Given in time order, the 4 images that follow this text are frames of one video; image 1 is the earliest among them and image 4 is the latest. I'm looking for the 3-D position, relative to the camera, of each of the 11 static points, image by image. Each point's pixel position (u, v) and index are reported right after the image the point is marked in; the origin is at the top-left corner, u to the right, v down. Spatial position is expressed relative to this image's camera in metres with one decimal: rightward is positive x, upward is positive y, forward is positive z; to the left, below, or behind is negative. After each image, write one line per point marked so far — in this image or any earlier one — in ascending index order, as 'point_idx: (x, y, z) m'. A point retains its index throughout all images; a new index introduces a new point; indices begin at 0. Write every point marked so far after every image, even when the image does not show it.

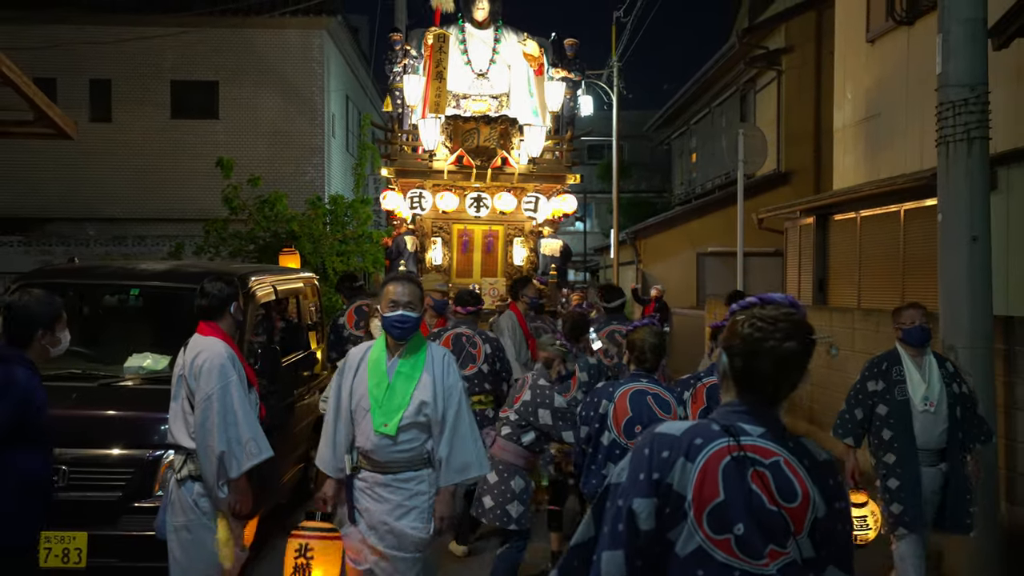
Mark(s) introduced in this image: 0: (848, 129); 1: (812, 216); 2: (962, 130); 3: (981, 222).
0: (+4.0, +1.9, +10.6) m
1: (+3.5, +0.8, +10.5) m
2: (+2.9, +1.0, +5.8) m
3: (+3.0, +0.4, +5.7) m
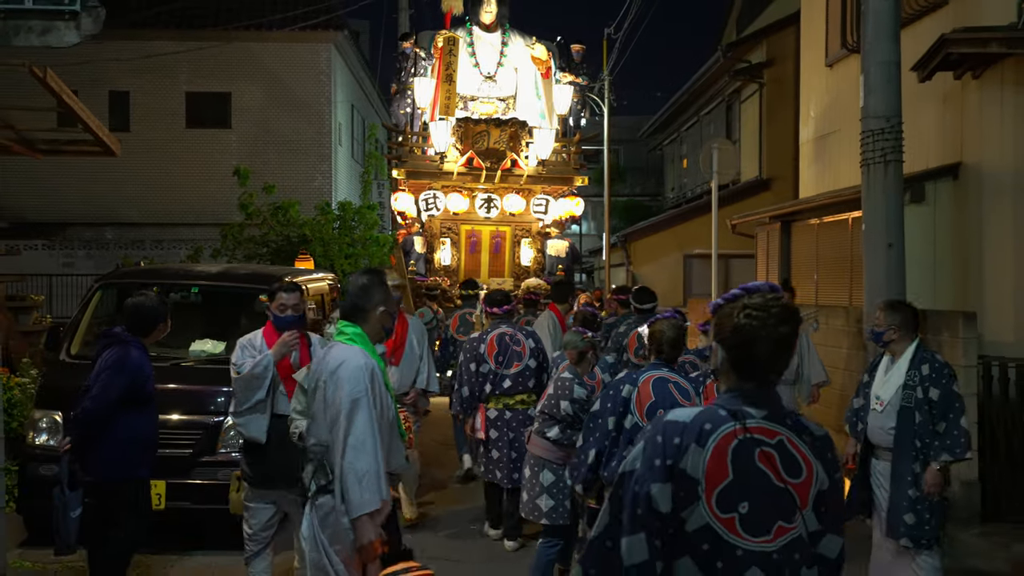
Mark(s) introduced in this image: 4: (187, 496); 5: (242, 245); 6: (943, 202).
0: (+3.9, +1.9, +11.8) m
1: (+3.4, +0.8, +11.7) m
2: (+2.8, +1.0, +6.9) m
3: (+2.9, +0.4, +6.9) m
4: (-2.1, -1.3, +5.8) m
5: (-5.2, +0.8, +17.4) m
6: (+4.1, +0.8, +8.5) m
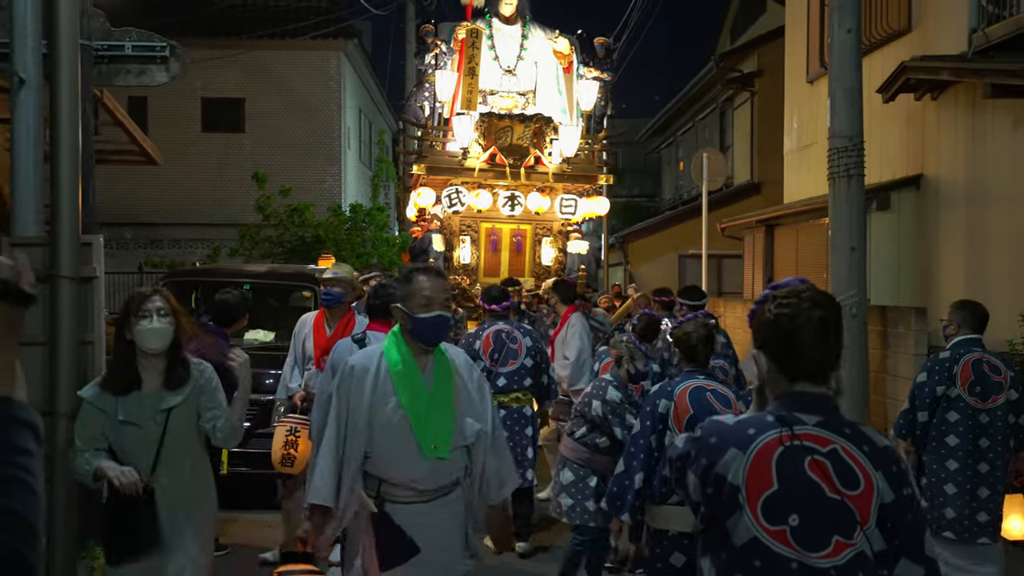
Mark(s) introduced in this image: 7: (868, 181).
0: (+4.0, +1.9, +12.8) m
1: (+3.5, +0.9, +12.7) m
2: (+2.9, +1.0, +7.9) m
3: (+3.0, +0.5, +7.9) m
4: (-2.0, -1.3, +6.8) m
5: (-5.1, +0.9, +18.4) m
6: (+4.1, +0.8, +9.5) m
7: (+4.1, +1.2, +10.5) m
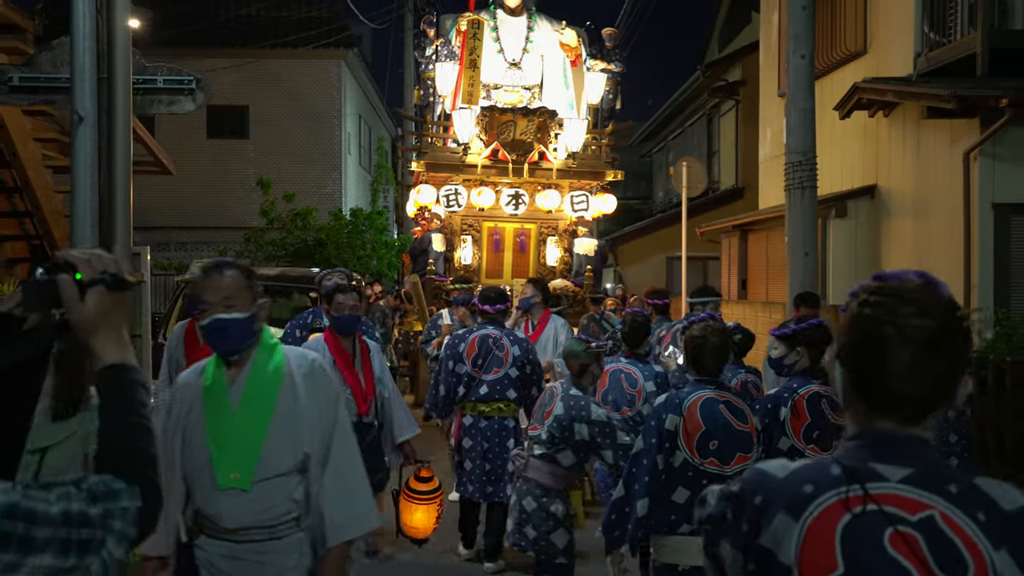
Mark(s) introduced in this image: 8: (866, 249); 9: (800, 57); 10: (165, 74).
0: (+3.8, +1.9, +13.6) m
1: (+3.4, +0.9, +13.5) m
2: (+2.8, +1.0, +8.8) m
3: (+2.9, +0.4, +8.7) m
4: (-2.1, -1.3, +7.6) m
5: (-5.3, +0.8, +19.2) m
6: (+4.0, +0.8, +10.4) m
7: (+4.0, +1.2, +11.4) m
8: (+4.0, +0.4, +10.3) m
9: (+2.7, +2.2, +8.7) m
10: (-2.5, +1.5, +6.5) m
